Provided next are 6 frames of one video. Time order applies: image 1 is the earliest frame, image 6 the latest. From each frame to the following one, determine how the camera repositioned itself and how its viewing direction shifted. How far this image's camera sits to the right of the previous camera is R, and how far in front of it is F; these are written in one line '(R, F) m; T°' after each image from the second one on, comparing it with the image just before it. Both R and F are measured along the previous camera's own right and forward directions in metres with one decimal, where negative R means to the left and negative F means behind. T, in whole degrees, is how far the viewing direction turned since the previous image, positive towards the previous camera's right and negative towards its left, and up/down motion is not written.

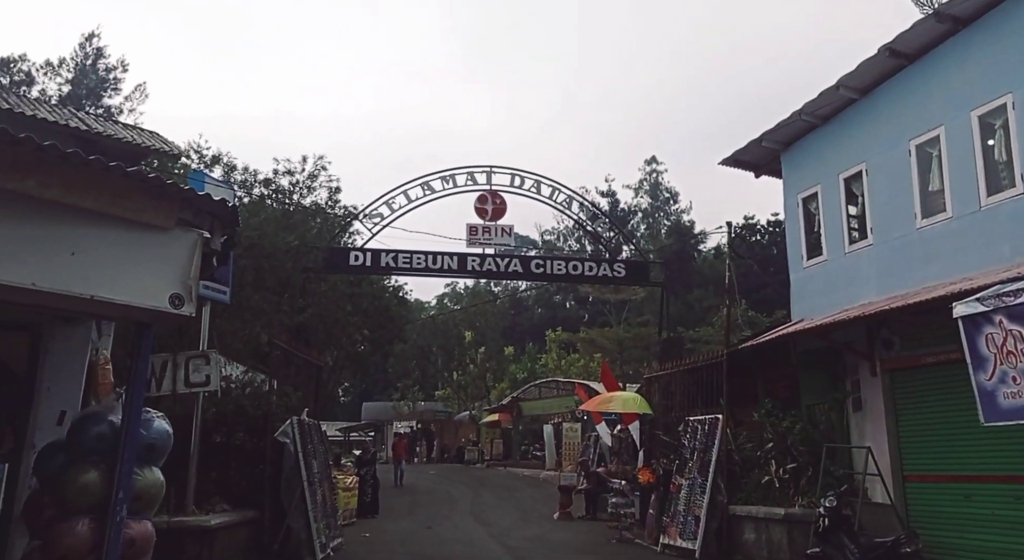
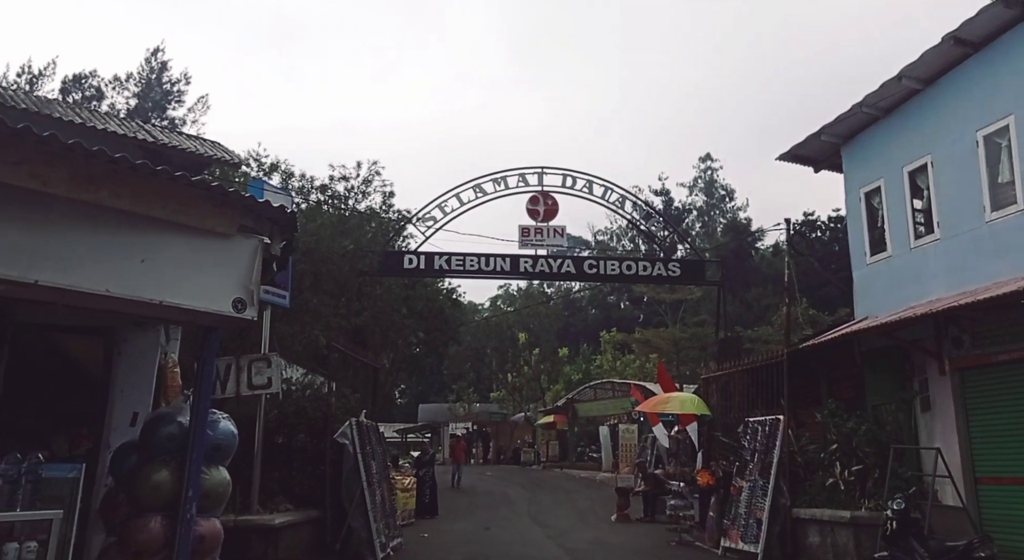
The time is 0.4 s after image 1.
(0.0, 0.0) m; -4°
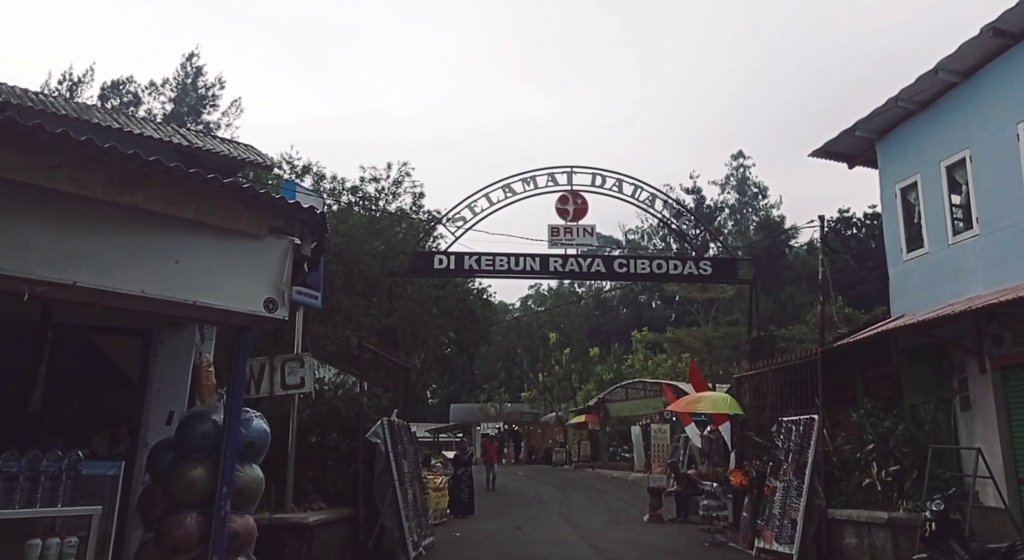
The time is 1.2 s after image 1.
(0.0, 0.0) m; -2°
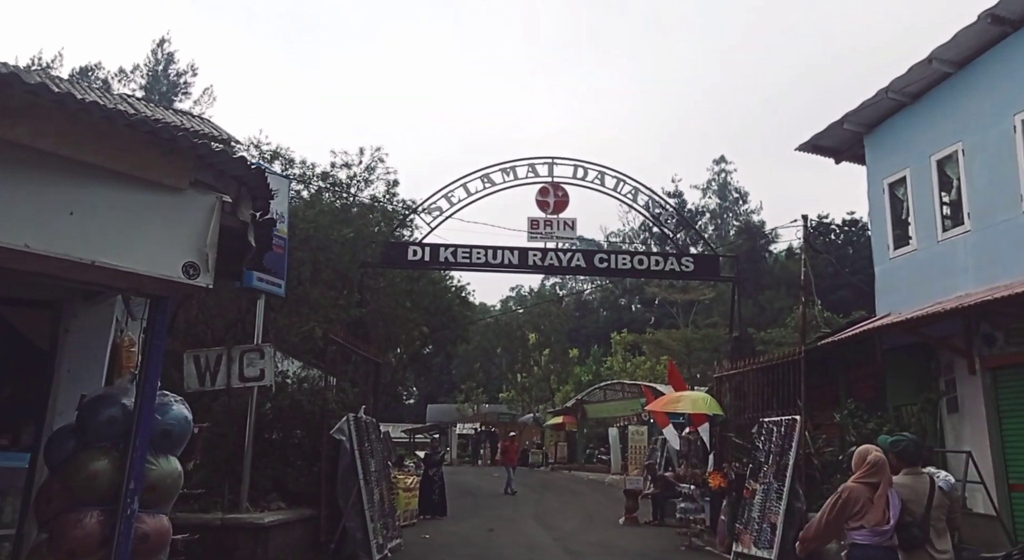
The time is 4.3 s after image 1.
(+0.1, +0.5) m; +1°
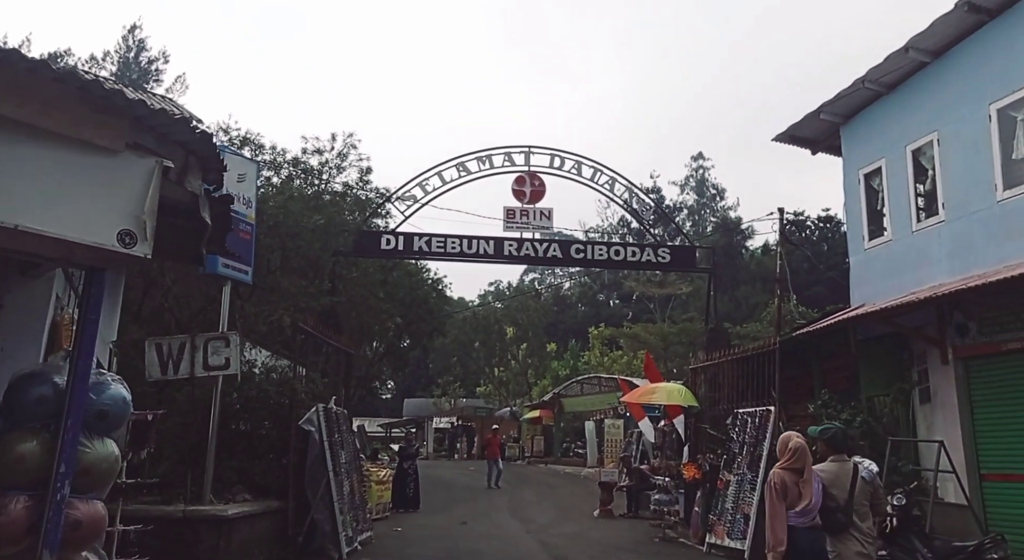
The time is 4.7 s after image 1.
(+0.1, +0.2) m; +1°
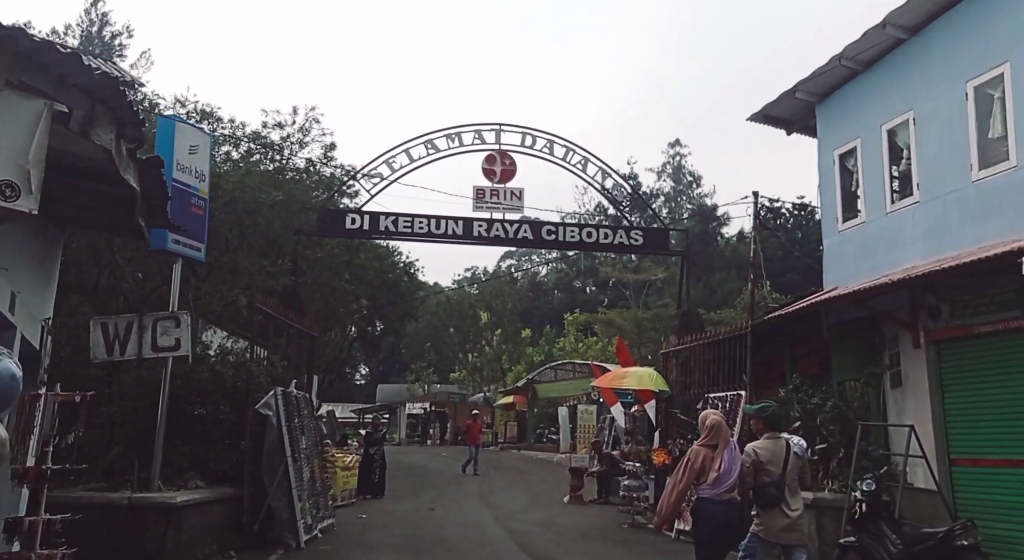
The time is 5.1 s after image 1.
(+0.1, +0.3) m; +2°
